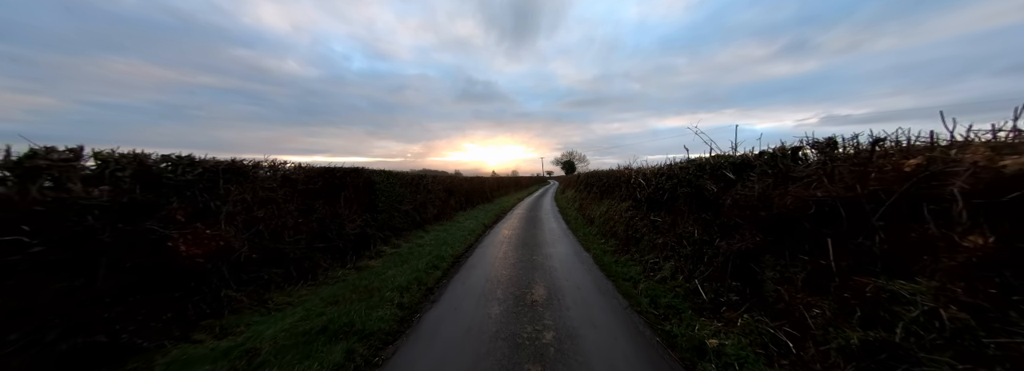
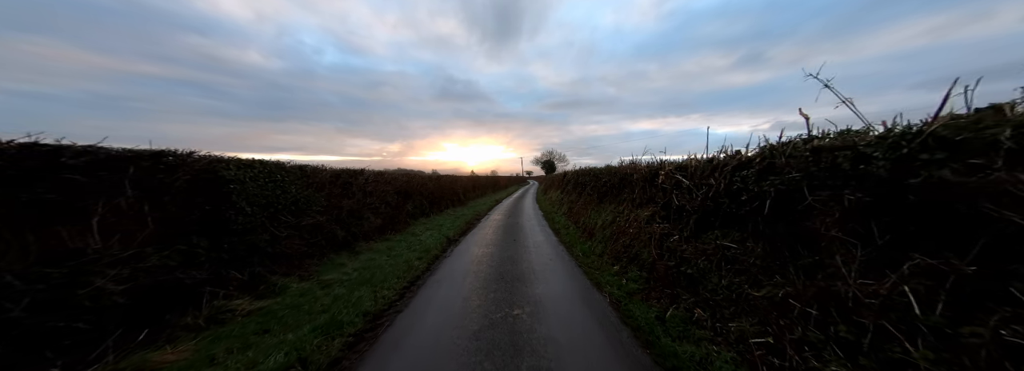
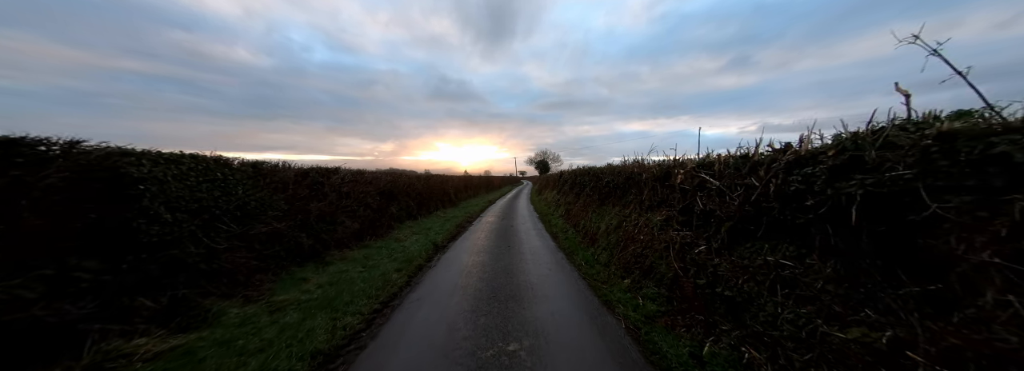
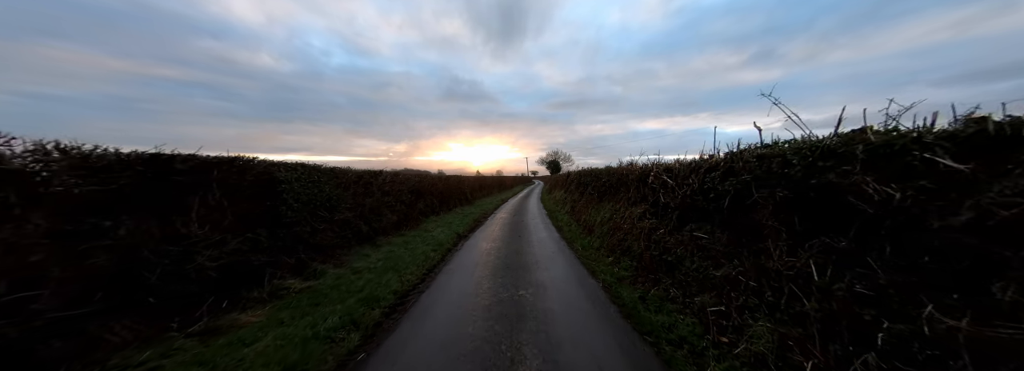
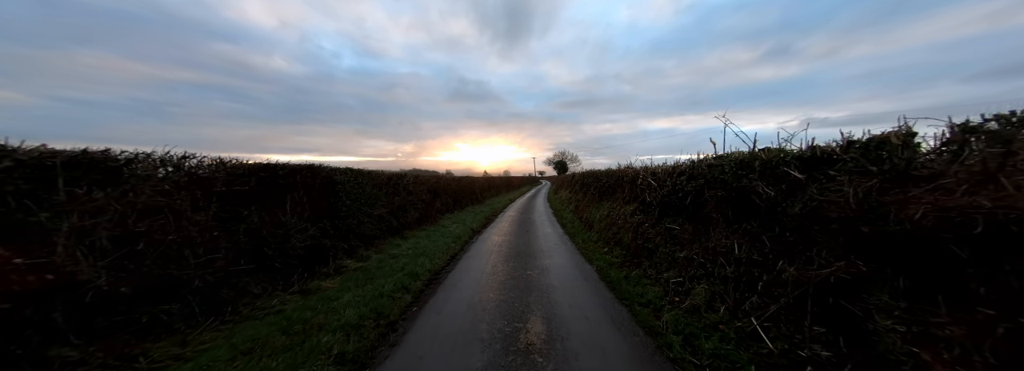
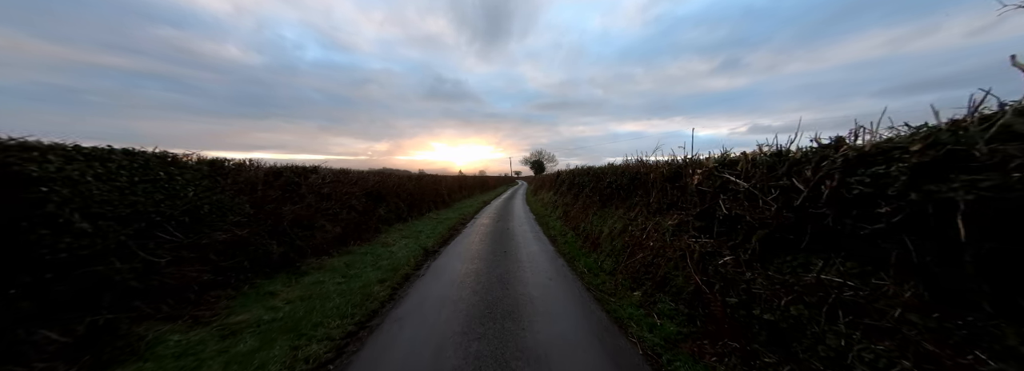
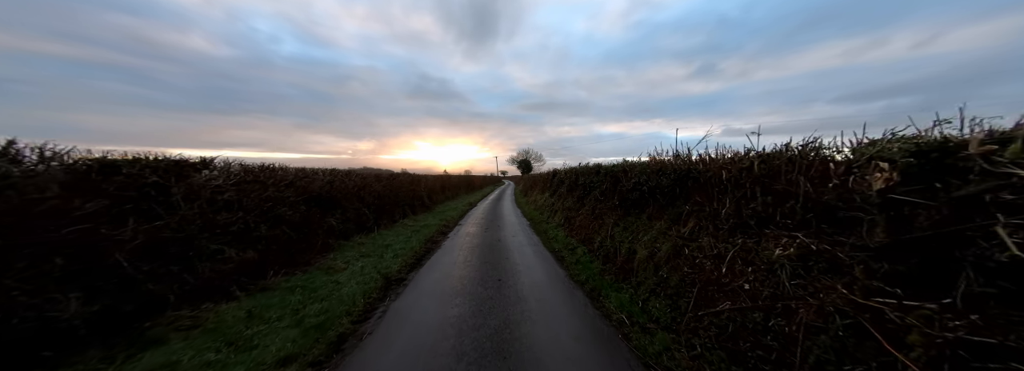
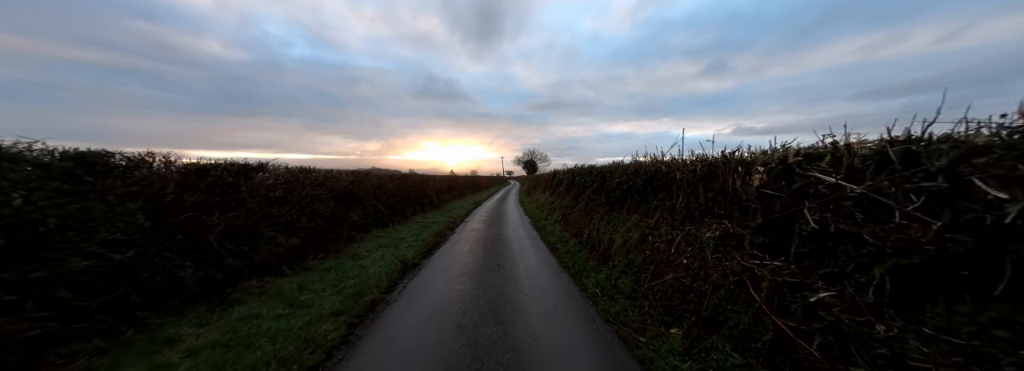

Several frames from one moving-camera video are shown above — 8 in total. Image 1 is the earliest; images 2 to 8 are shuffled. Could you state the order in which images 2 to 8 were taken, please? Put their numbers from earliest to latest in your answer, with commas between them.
5, 4, 2, 3, 6, 8, 7
